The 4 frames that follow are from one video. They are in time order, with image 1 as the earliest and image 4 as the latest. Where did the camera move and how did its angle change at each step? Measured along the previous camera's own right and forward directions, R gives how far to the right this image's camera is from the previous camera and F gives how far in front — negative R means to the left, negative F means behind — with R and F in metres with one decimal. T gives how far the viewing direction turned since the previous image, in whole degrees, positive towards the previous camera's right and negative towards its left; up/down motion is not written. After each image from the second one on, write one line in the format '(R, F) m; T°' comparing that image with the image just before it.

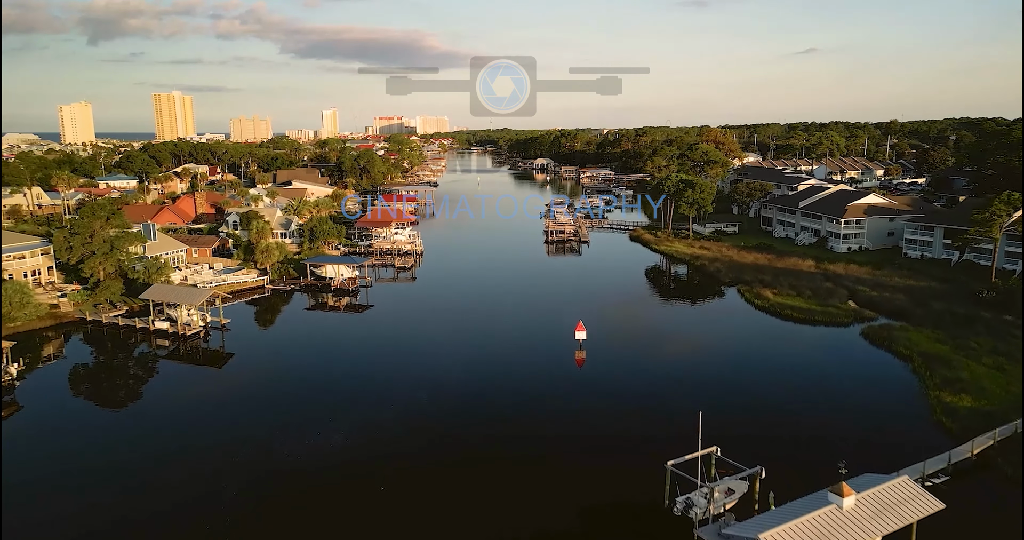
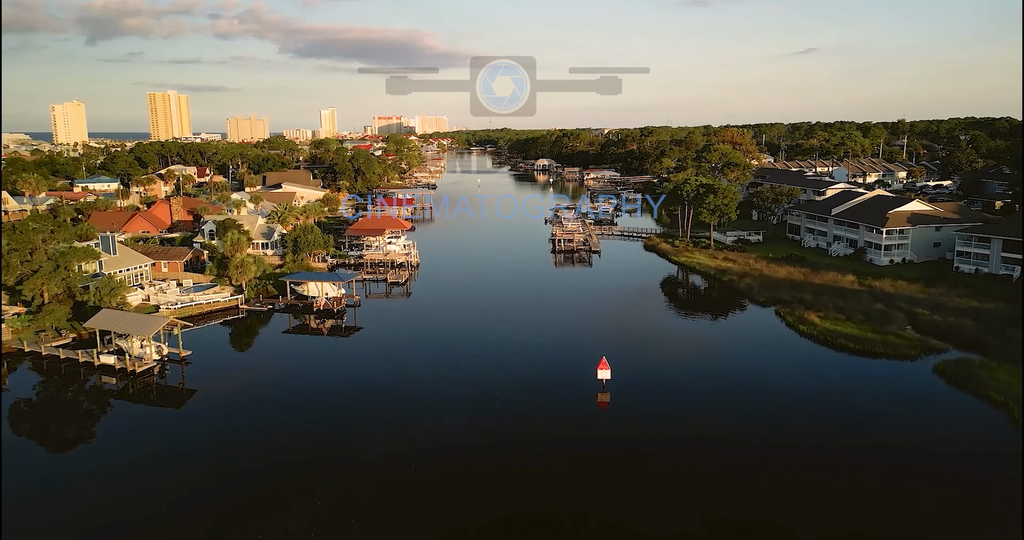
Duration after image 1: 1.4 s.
(-0.3, +3.7) m; 0°
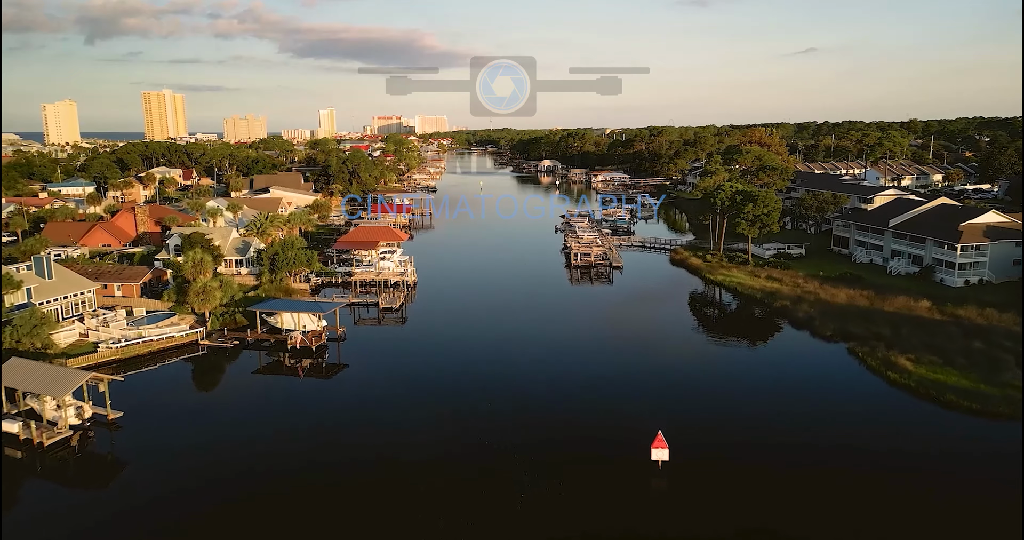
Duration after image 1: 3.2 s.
(-0.6, +4.8) m; 0°
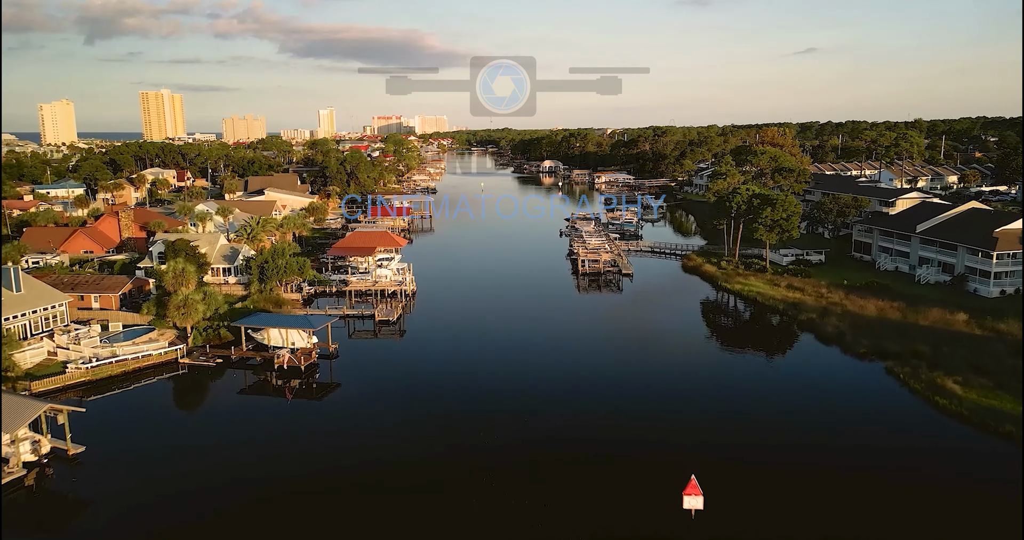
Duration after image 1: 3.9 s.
(-0.2, +1.8) m; 0°
